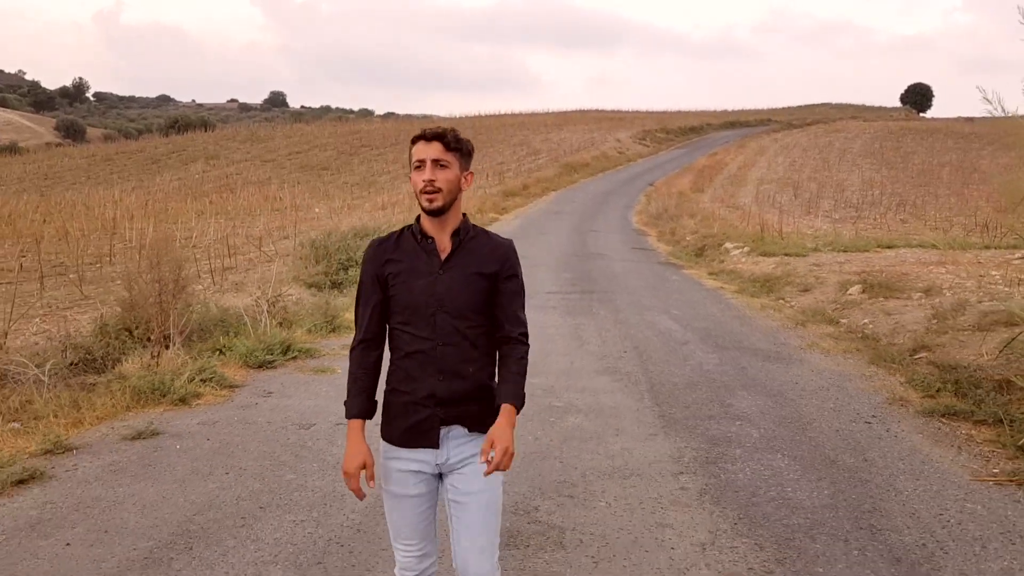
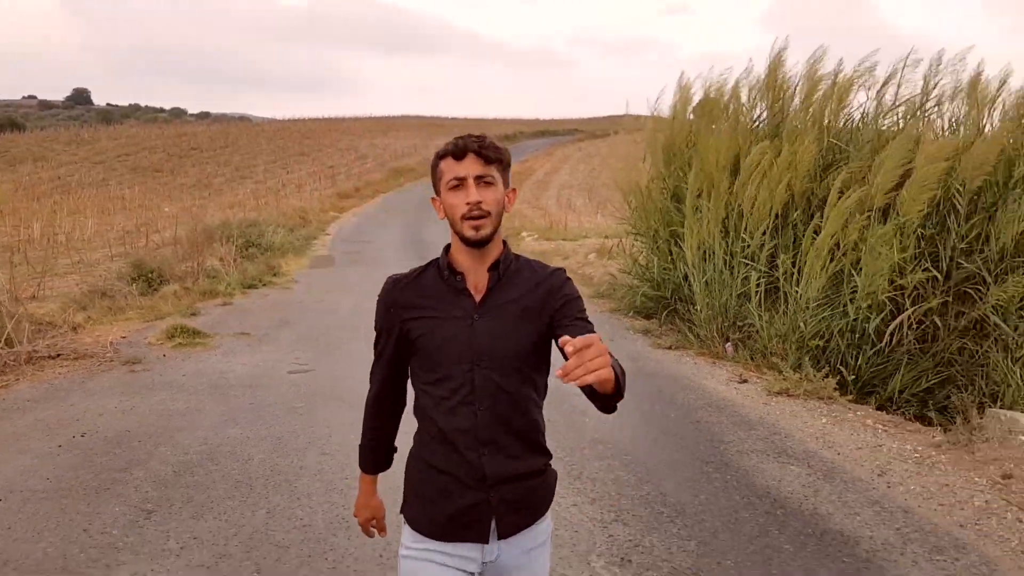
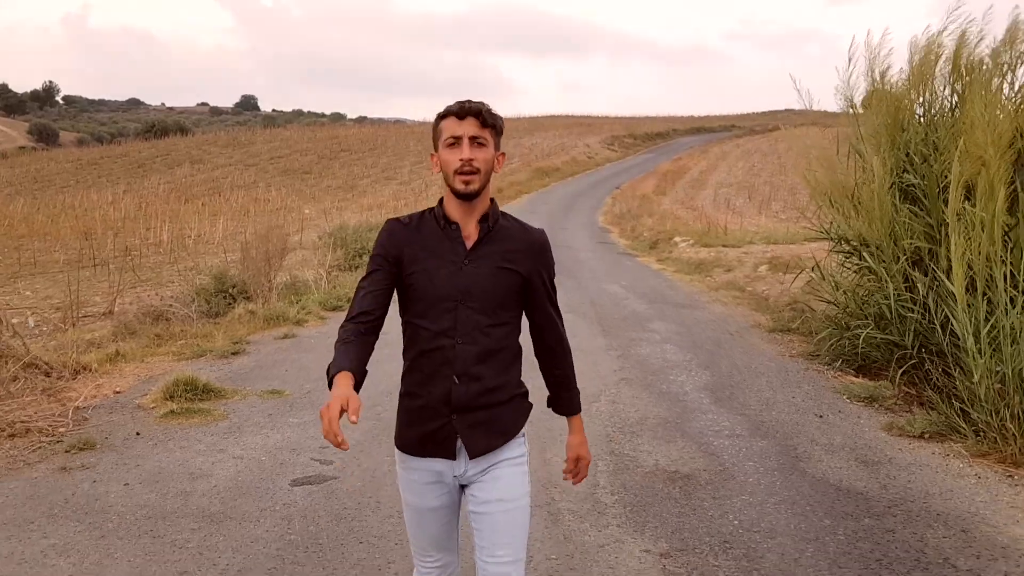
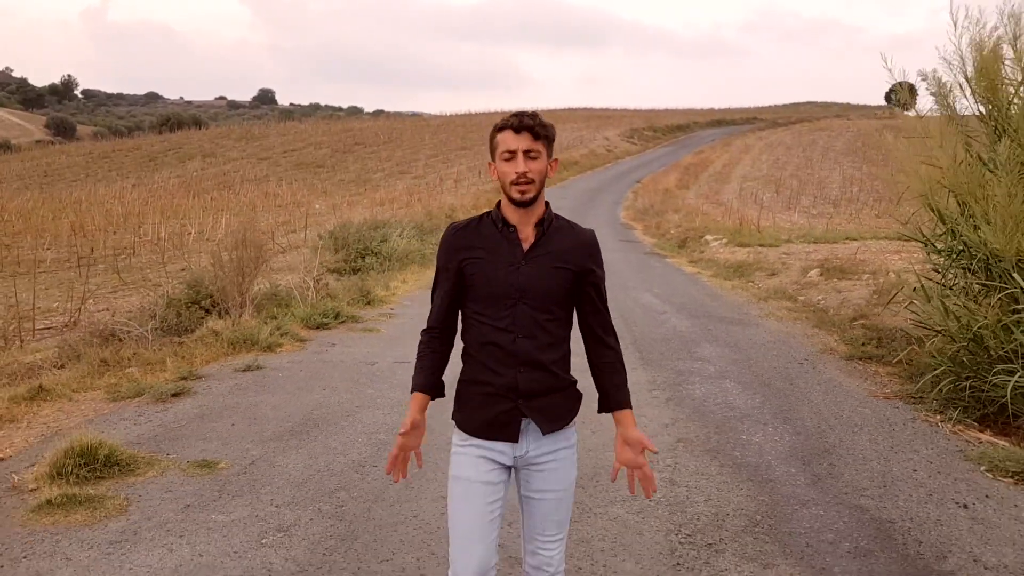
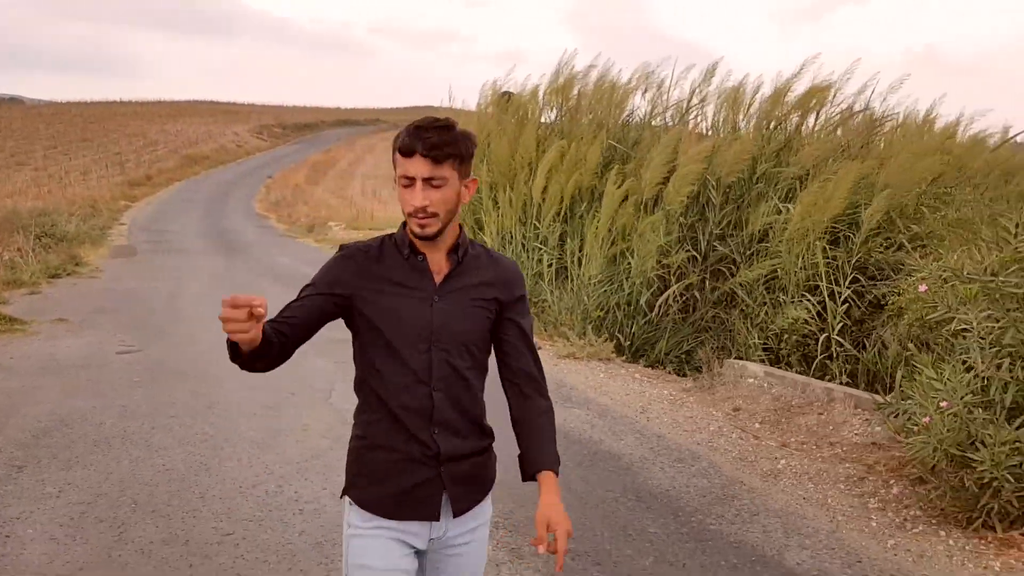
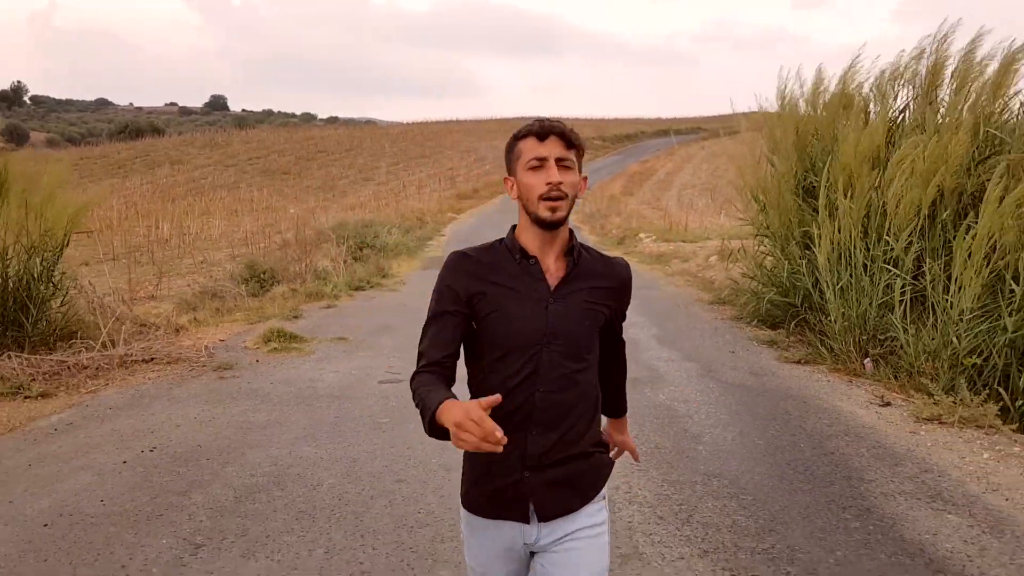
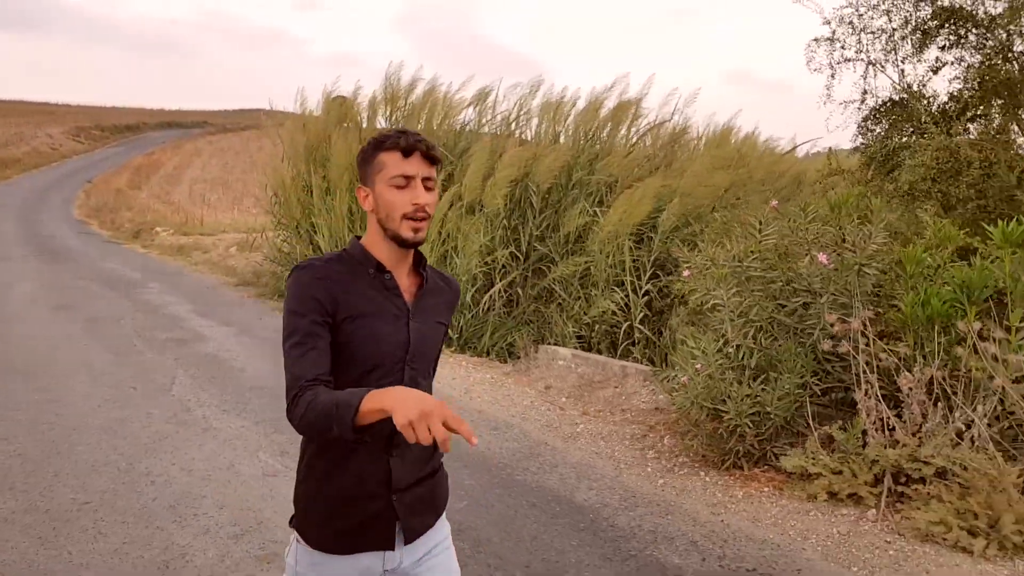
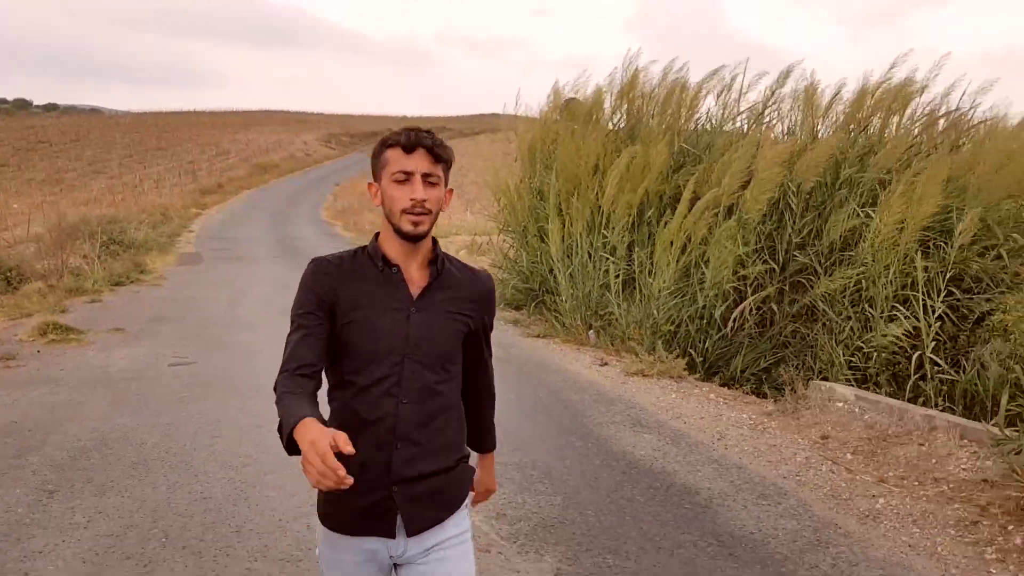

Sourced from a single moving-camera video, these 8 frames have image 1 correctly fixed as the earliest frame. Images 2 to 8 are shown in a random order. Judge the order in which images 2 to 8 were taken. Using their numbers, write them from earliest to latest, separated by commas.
4, 3, 6, 2, 8, 5, 7
